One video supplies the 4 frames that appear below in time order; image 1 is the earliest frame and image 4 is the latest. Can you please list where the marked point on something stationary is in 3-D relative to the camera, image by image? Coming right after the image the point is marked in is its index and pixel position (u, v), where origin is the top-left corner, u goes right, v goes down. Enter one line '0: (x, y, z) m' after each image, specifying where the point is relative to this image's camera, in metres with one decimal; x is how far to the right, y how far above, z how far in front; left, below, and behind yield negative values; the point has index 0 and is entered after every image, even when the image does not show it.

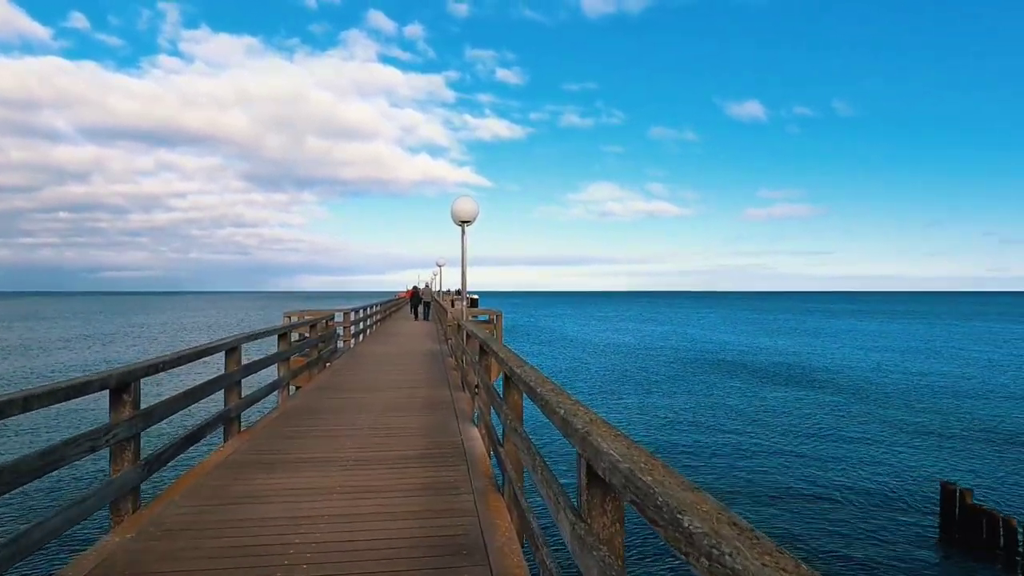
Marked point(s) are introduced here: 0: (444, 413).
0: (-0.7, -1.3, +6.8) m
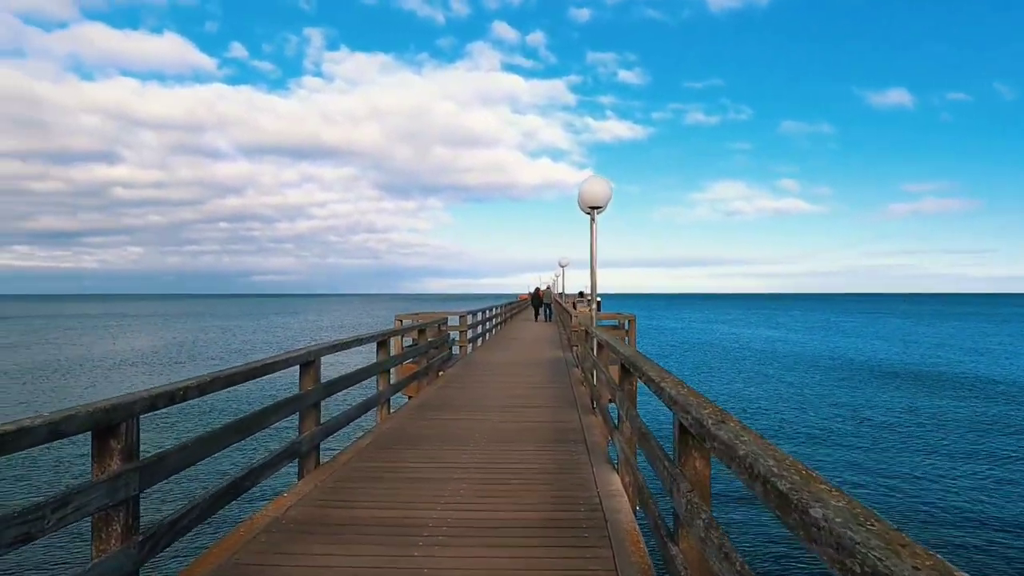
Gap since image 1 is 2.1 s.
0: (+0.5, -1.3, +5.3) m
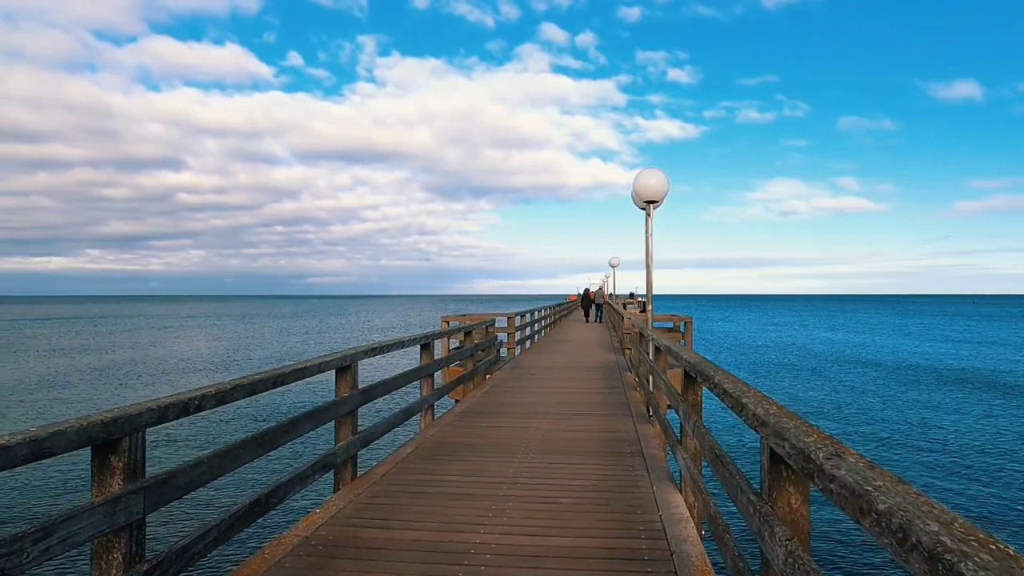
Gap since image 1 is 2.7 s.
0: (+0.8, -1.3, +4.9) m
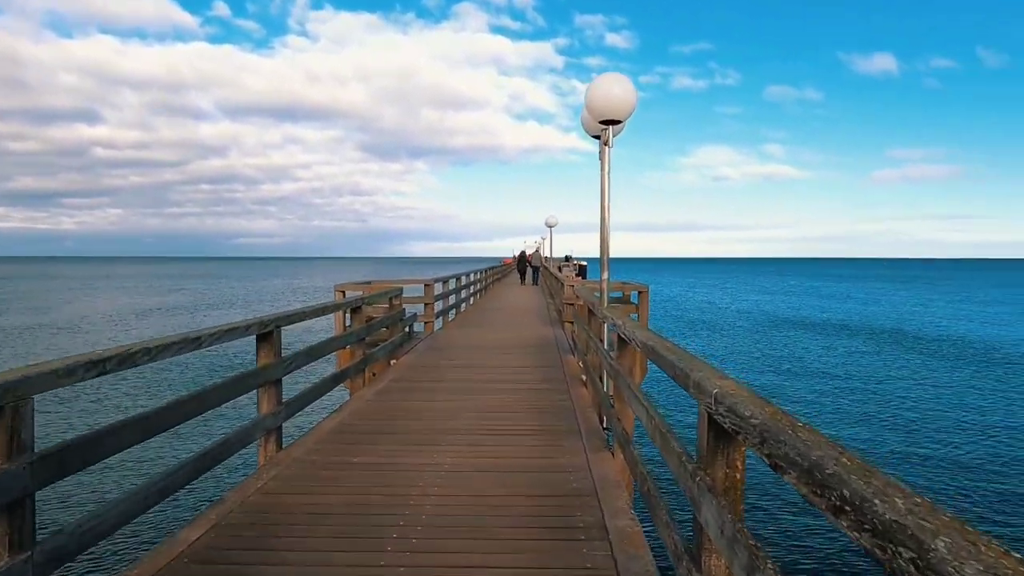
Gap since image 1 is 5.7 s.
0: (+0.3, -1.1, +2.8) m
